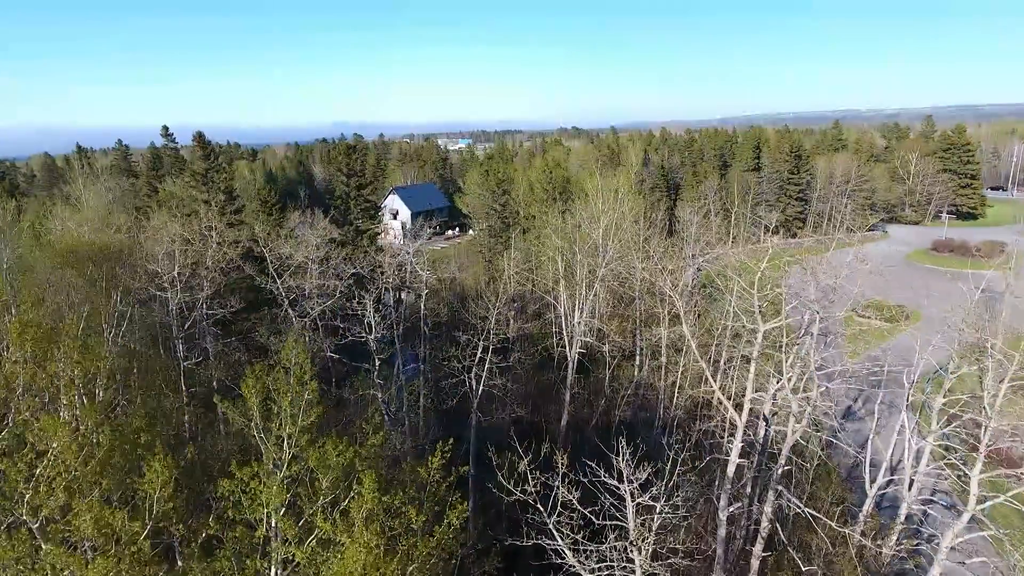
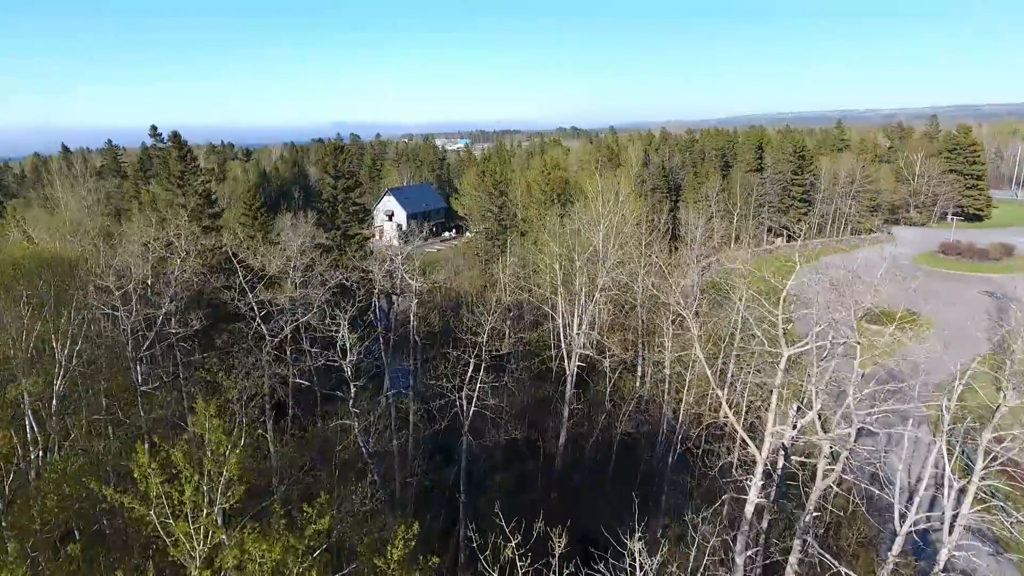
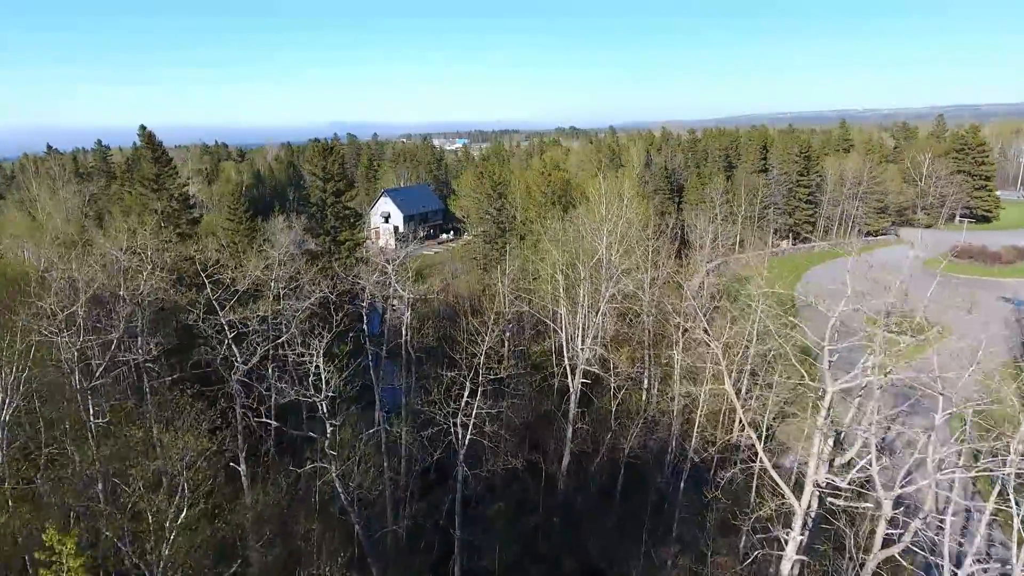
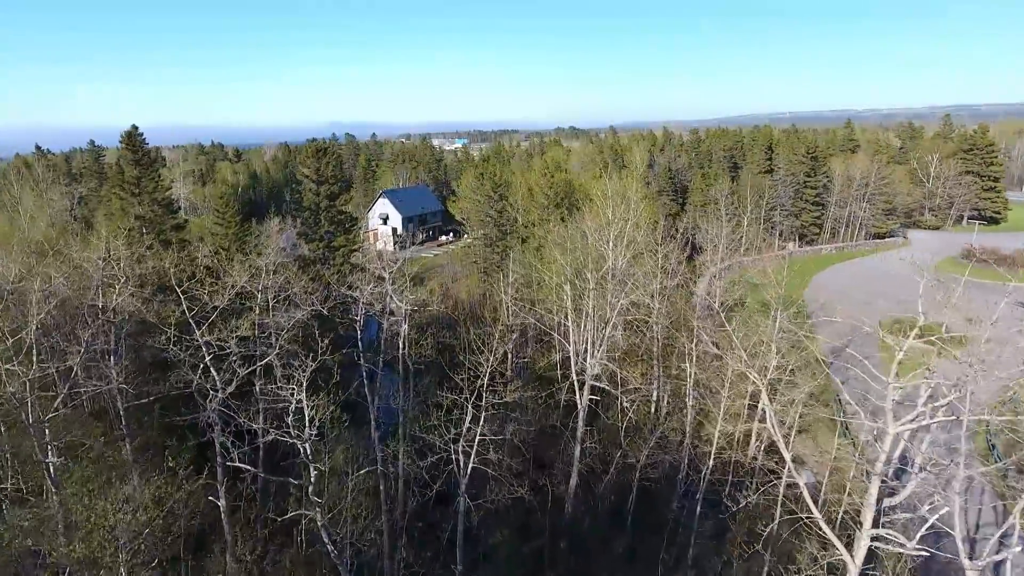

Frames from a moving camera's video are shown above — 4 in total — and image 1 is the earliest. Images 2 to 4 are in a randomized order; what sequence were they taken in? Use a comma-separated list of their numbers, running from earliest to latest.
2, 3, 4
